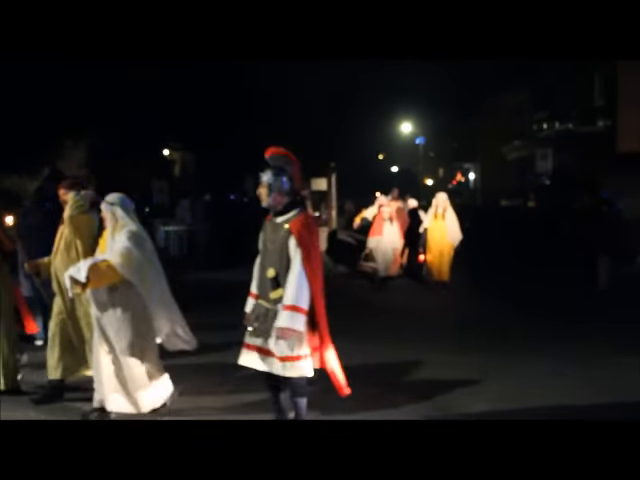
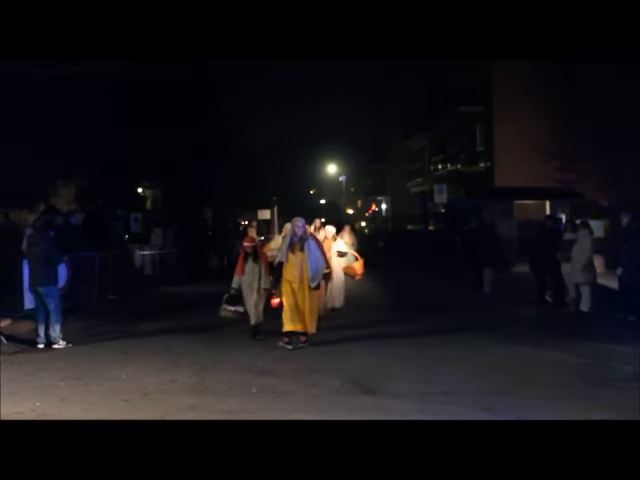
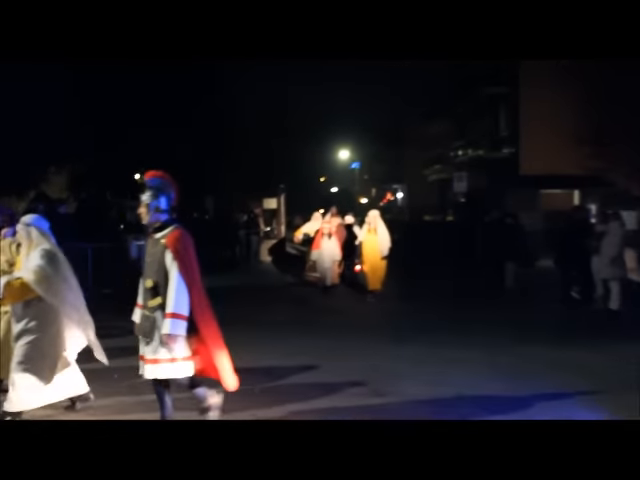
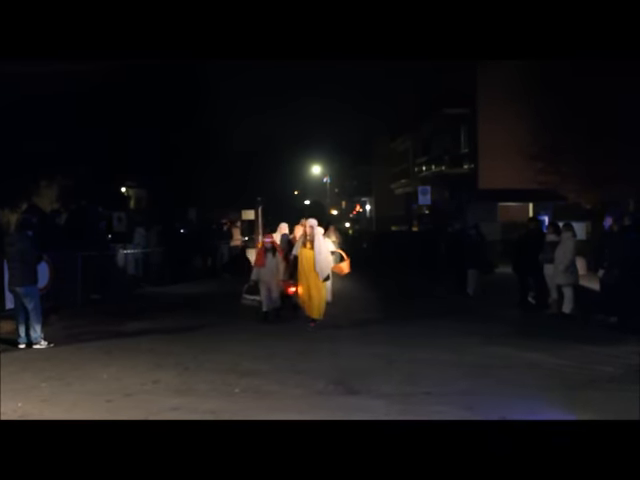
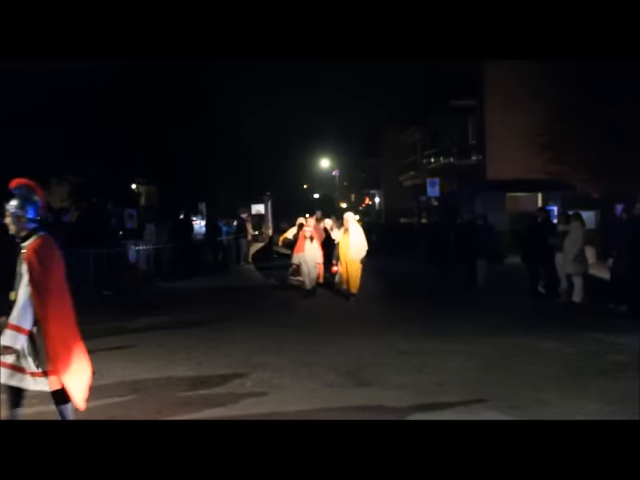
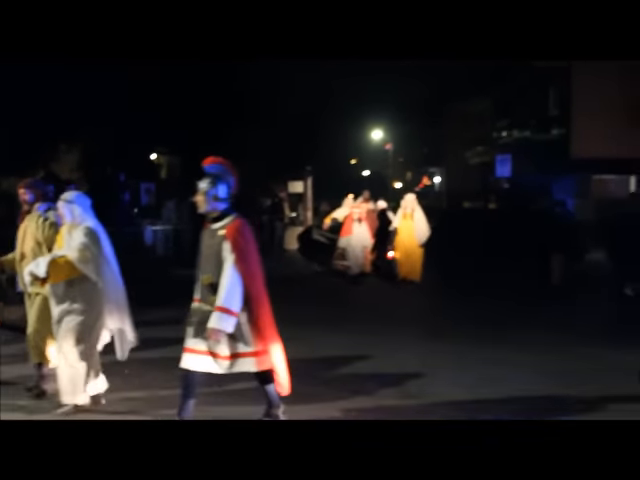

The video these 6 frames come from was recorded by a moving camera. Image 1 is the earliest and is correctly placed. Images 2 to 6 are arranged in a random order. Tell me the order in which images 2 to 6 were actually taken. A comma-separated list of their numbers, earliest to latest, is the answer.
6, 3, 5, 4, 2
